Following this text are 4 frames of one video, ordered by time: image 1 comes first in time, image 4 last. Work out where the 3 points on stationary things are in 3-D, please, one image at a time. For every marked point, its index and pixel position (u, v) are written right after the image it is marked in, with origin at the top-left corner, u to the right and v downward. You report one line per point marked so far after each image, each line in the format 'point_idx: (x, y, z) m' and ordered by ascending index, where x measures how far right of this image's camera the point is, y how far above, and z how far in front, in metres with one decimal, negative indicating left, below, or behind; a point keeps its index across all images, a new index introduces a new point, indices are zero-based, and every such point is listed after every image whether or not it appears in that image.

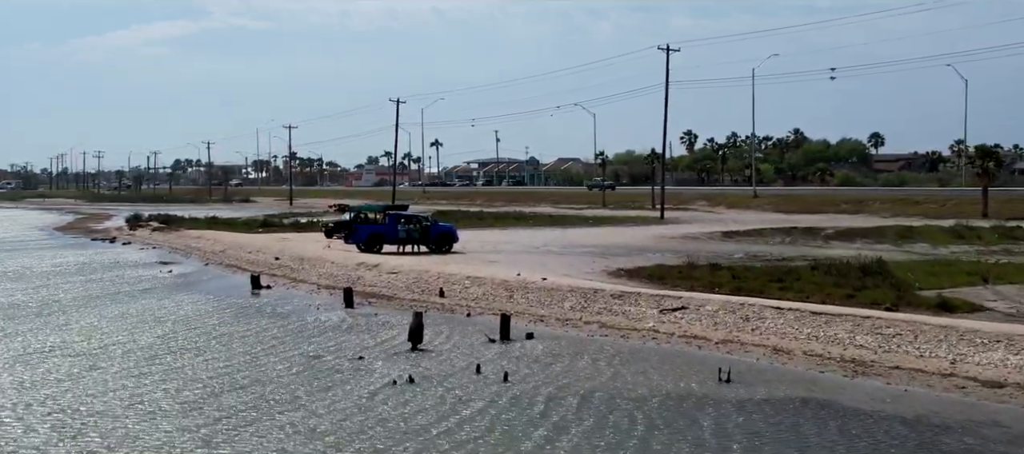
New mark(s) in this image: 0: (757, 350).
0: (+4.8, -2.4, +19.2) m
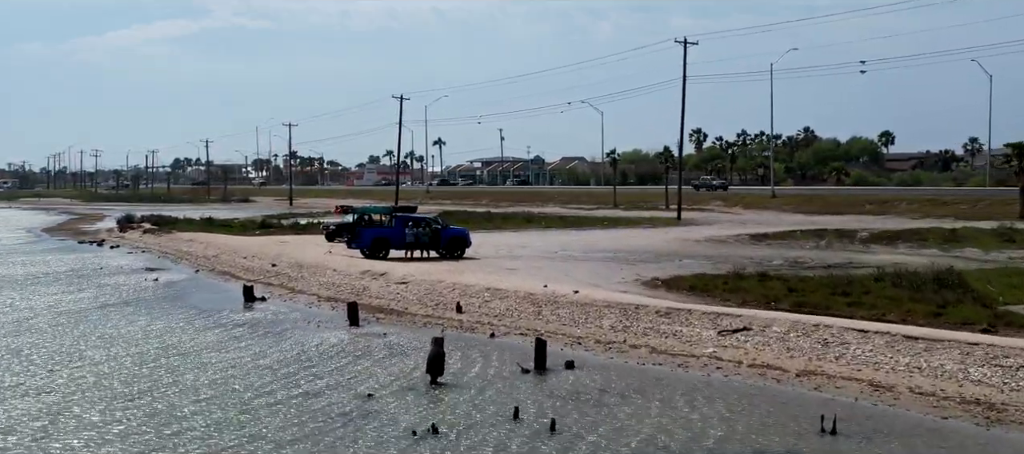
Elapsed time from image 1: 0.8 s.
0: (+5.5, -2.6, +15.8) m
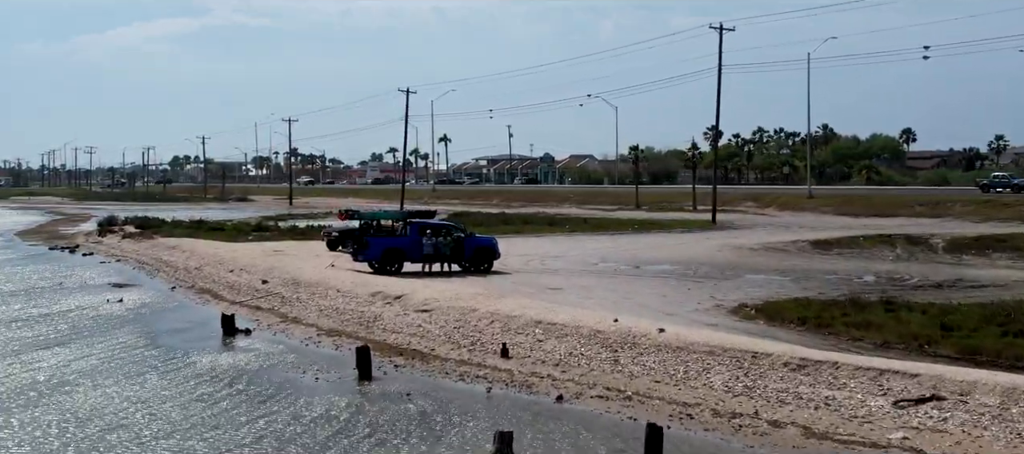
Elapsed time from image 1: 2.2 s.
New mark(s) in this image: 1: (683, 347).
0: (+6.7, -2.9, +9.7) m
1: (+3.0, -2.1, +17.3) m
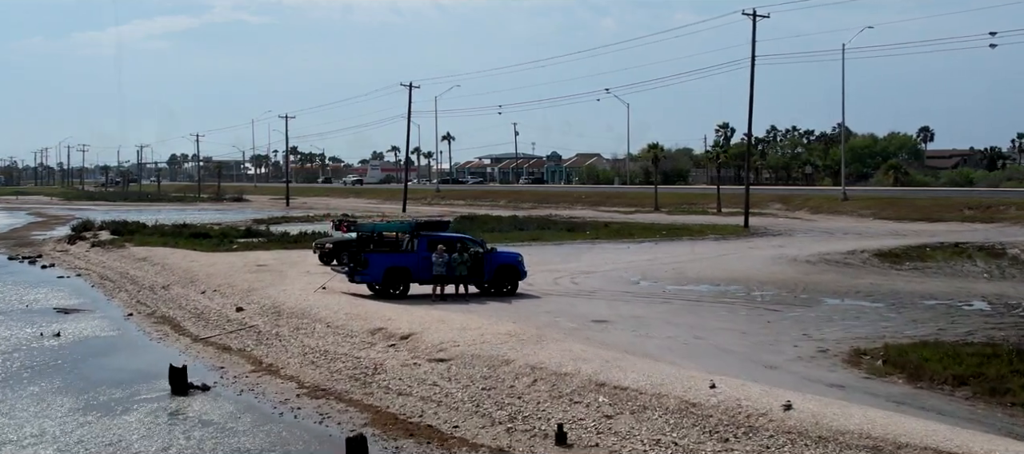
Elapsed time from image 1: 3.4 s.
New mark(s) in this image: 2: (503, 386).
0: (+7.5, -3.3, +4.0) m
1: (+3.8, -2.5, +11.7) m
2: (-0.2, -2.5, +15.3) m
